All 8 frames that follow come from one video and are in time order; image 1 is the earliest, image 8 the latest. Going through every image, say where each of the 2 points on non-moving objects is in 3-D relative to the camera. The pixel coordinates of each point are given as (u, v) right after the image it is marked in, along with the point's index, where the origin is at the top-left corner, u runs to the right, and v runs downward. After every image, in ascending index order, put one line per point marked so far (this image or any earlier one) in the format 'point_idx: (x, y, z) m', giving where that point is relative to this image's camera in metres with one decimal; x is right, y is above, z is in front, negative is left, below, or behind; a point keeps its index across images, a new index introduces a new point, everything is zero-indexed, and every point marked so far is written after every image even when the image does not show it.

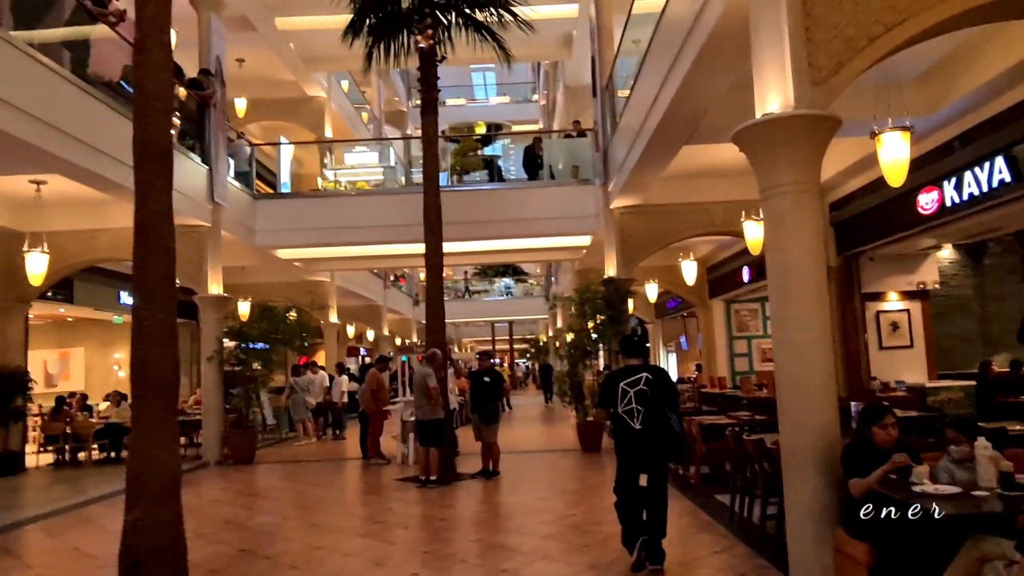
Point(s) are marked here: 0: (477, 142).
0: (-0.6, +2.4, +12.5) m
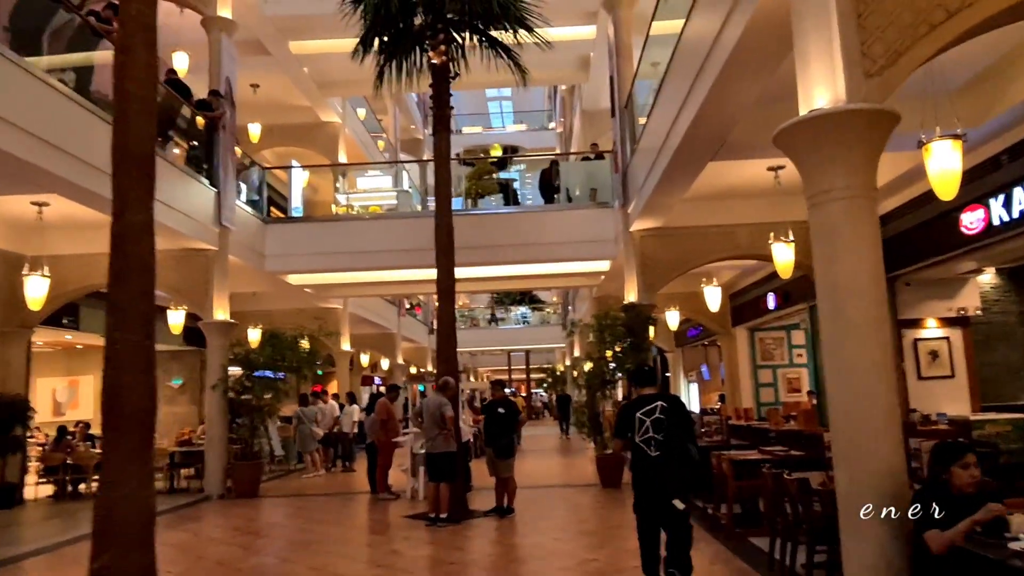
0: (-0.3, +2.0, +12.2) m
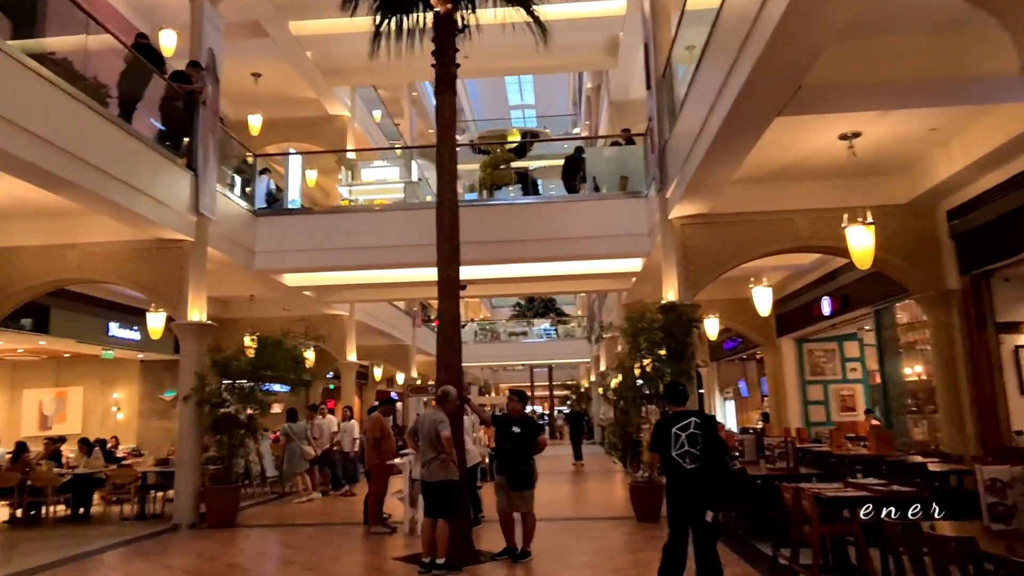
0: (0.0, +1.9, +10.8) m
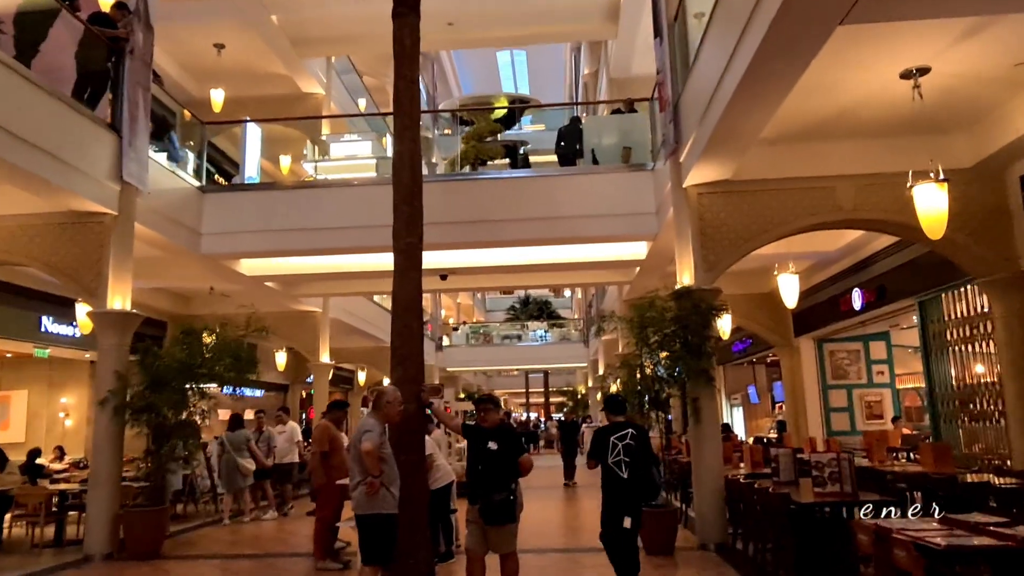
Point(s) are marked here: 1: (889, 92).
0: (-0.2, +2.1, +9.4) m
1: (+2.9, +1.5, +5.8) m
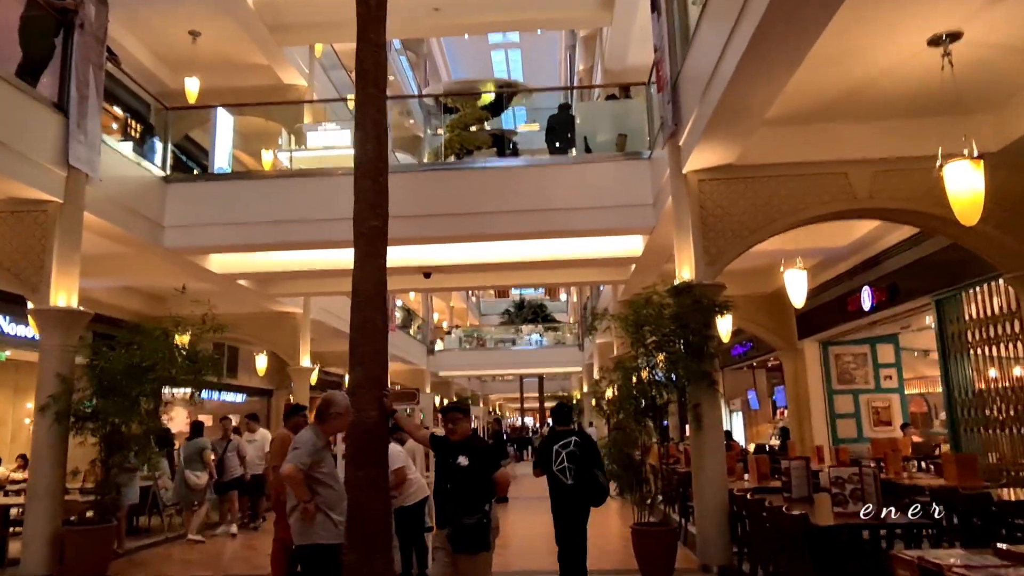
0: (-0.3, +2.1, +8.8) m
1: (+2.8, +1.6, +5.2) m
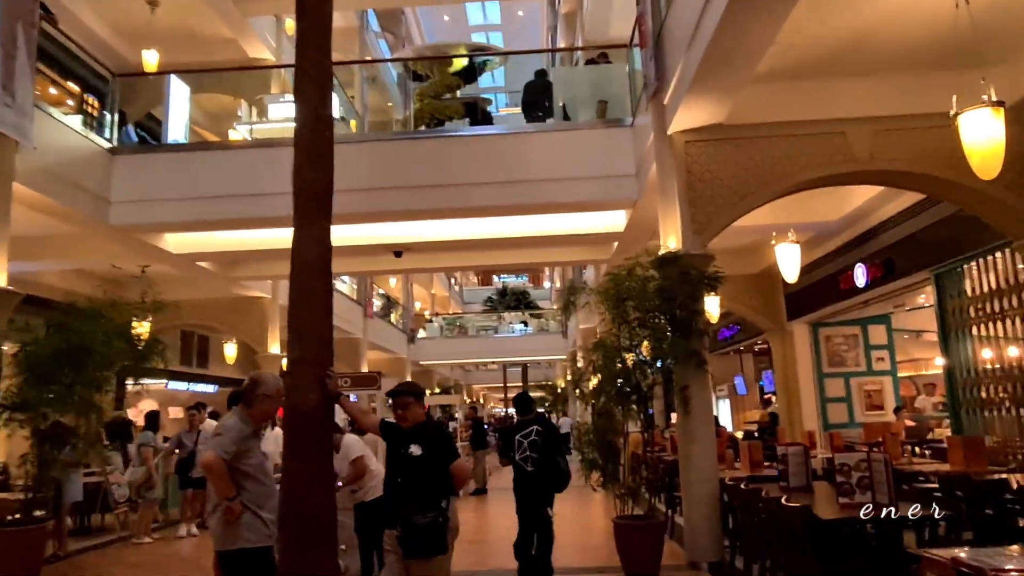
0: (-0.6, +2.3, +8.2) m
1: (+2.6, +1.8, +4.7) m
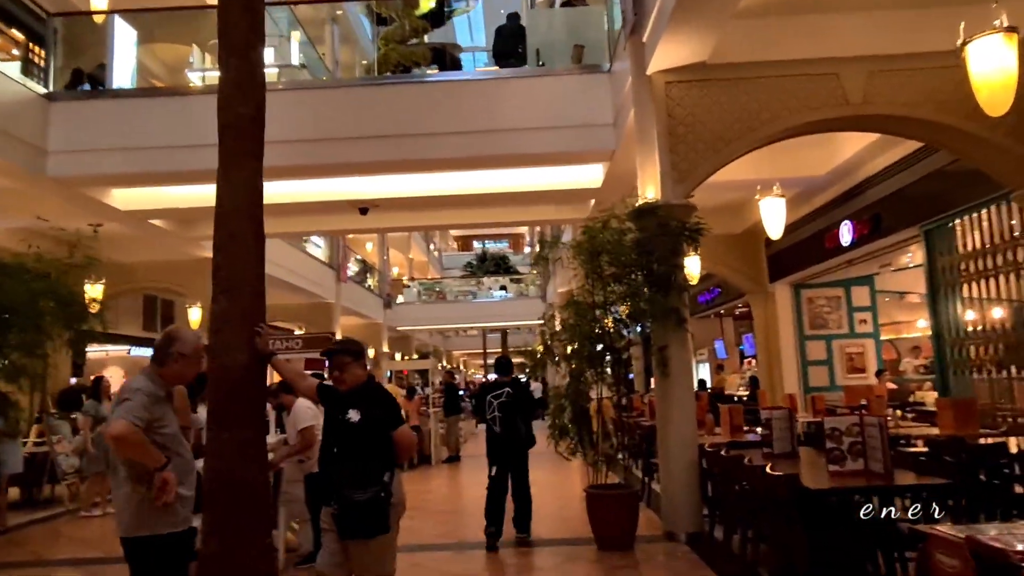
0: (-0.9, +2.8, +7.7) m
1: (+2.3, +2.1, +4.2) m
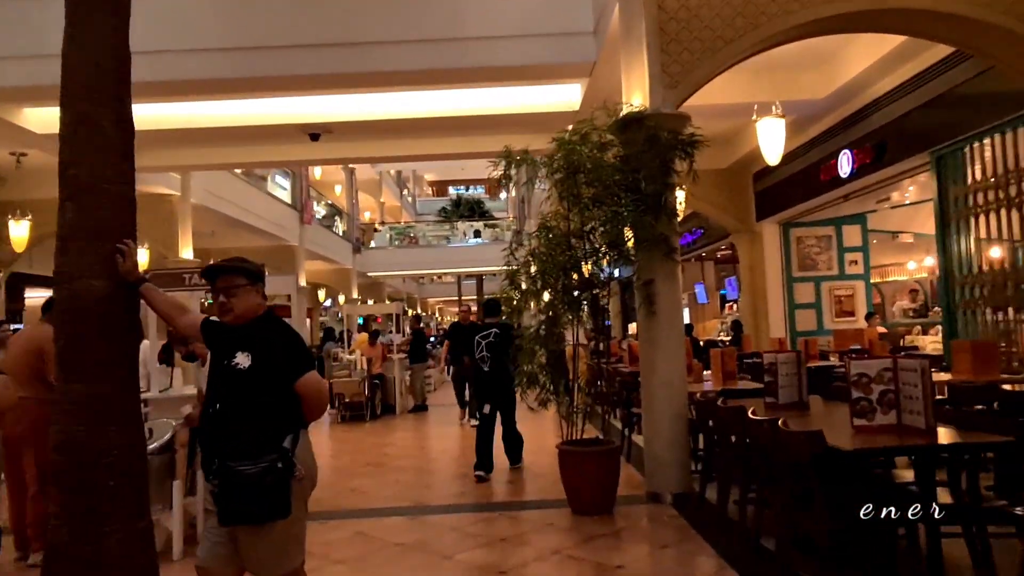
0: (-1.2, +3.4, +6.7) m
1: (+2.1, +2.4, +3.4) m
